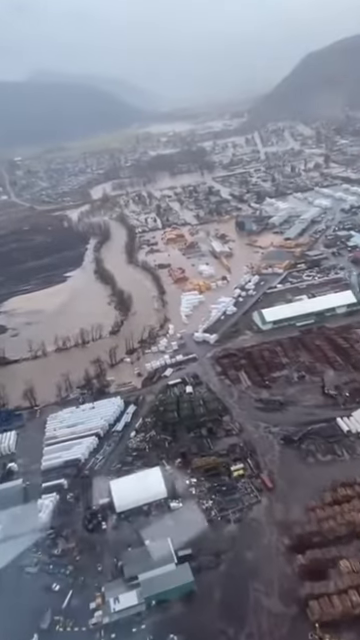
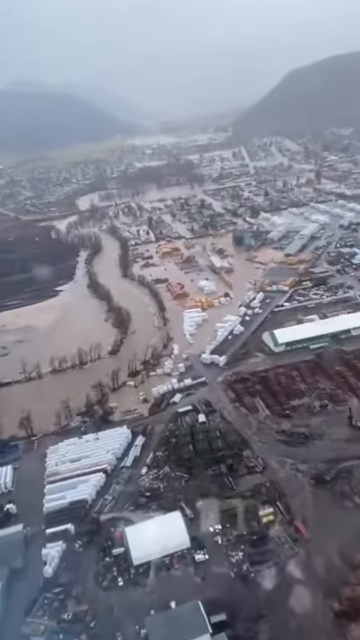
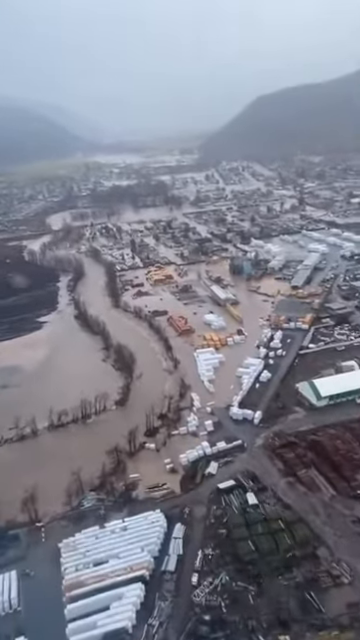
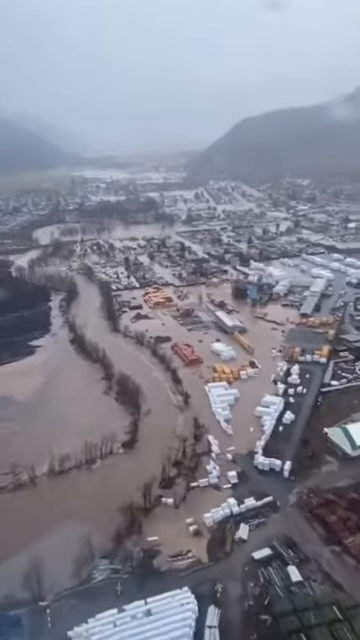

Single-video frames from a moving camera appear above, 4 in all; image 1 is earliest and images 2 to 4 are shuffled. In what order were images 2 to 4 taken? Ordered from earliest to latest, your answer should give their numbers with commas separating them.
2, 3, 4
